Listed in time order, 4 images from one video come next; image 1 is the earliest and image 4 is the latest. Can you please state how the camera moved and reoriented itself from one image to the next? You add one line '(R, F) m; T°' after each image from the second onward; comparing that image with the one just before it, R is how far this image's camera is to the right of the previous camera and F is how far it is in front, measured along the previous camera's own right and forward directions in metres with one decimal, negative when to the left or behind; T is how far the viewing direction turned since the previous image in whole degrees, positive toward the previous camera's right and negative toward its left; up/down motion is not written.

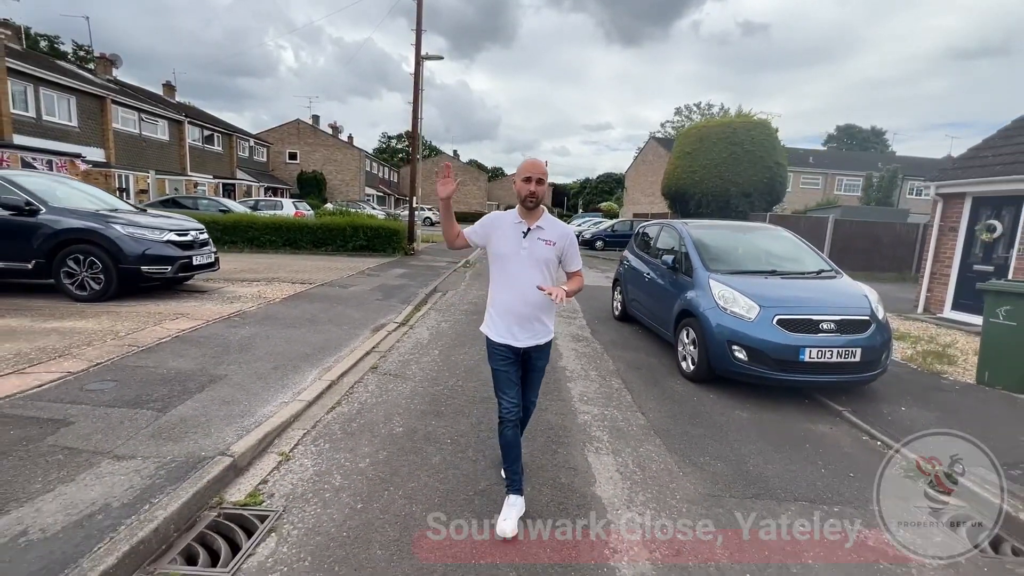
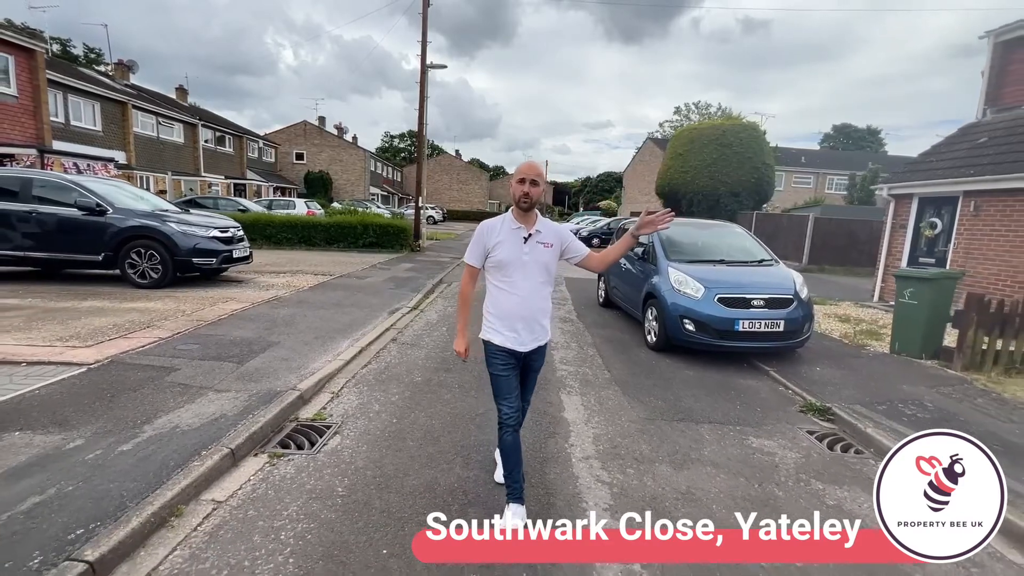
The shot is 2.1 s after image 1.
(+0.1, -1.2) m; 0°
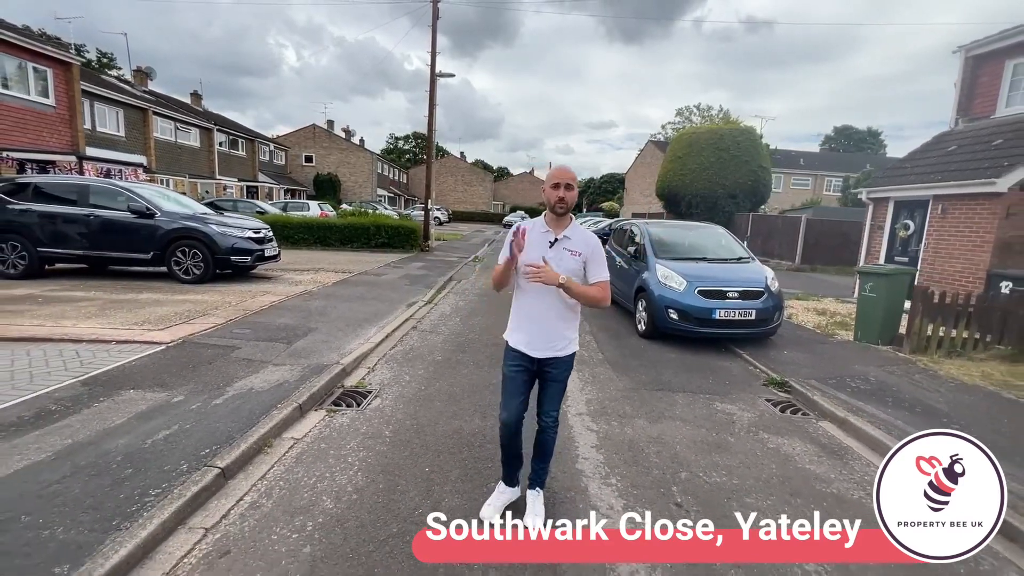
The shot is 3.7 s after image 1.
(0.0, -0.9) m; 0°
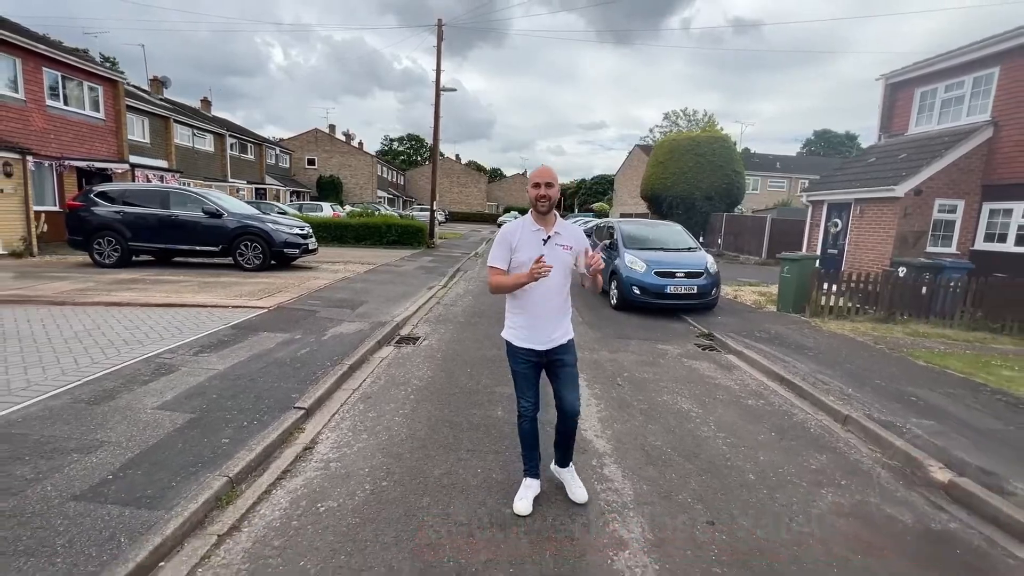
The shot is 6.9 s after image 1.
(-0.2, -2.1) m; +1°
